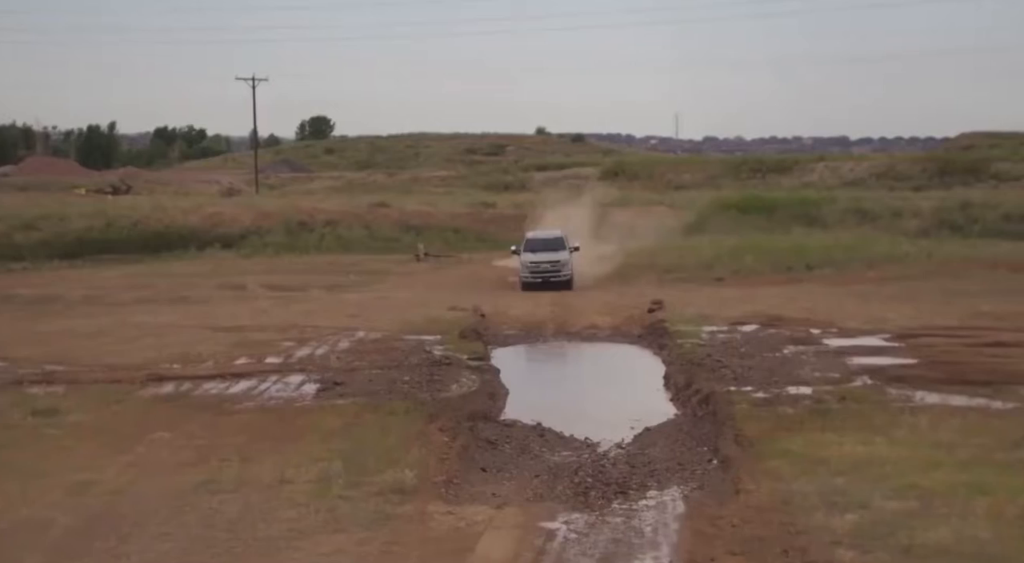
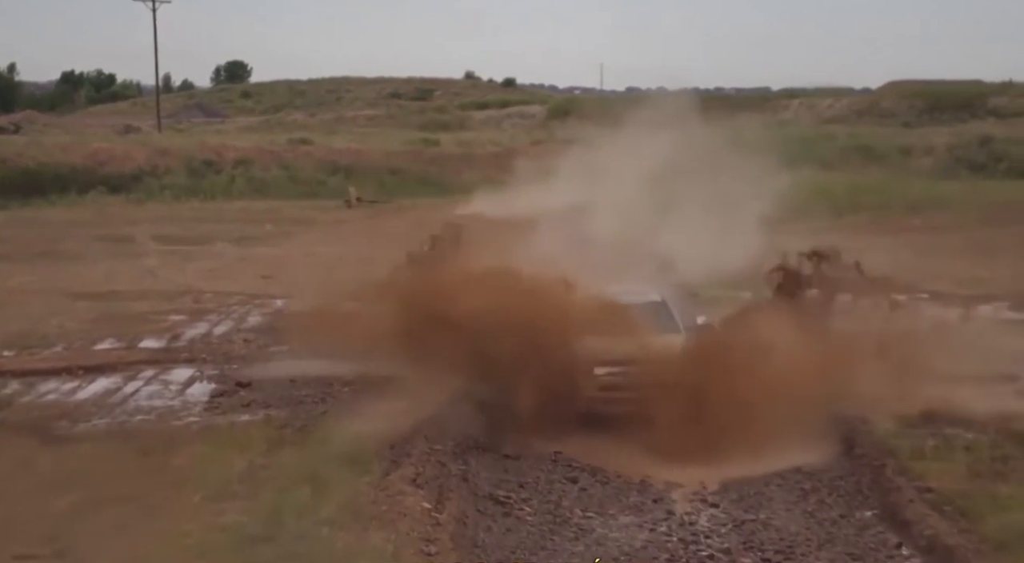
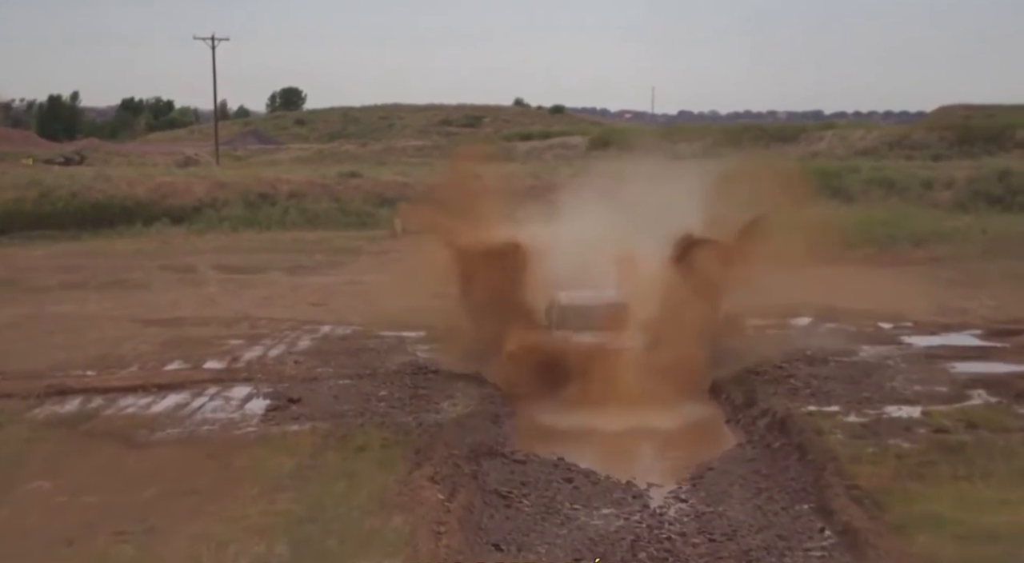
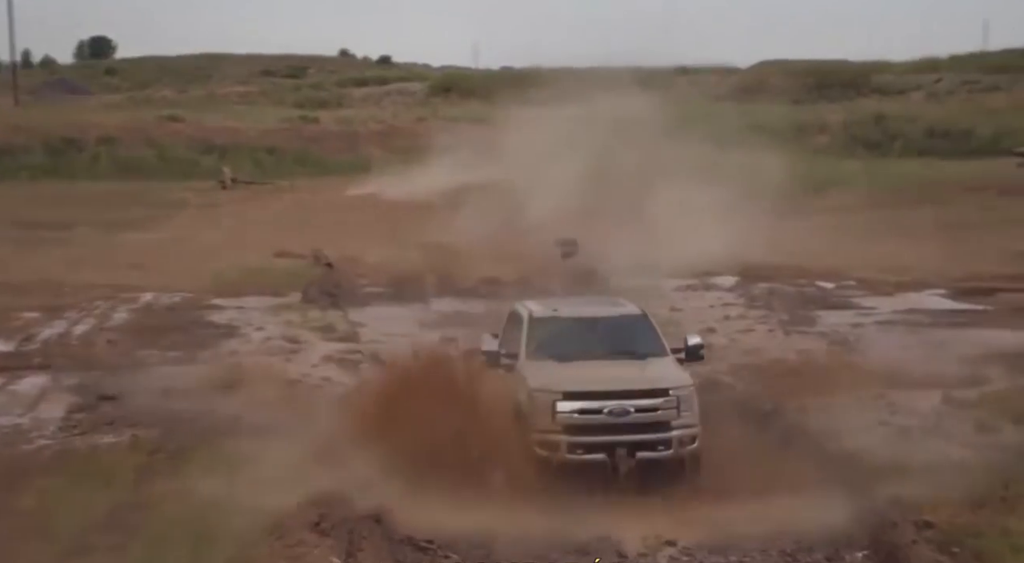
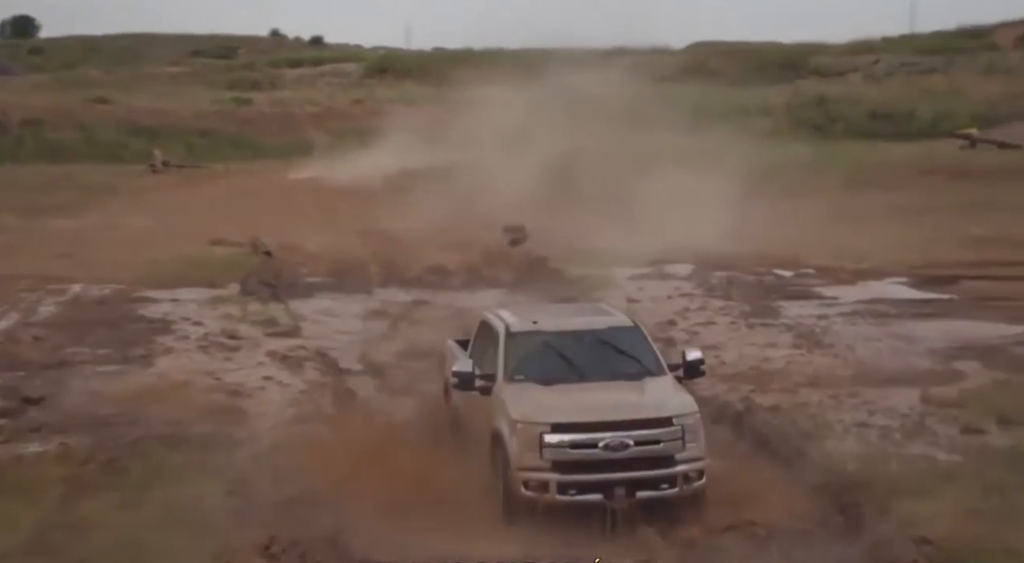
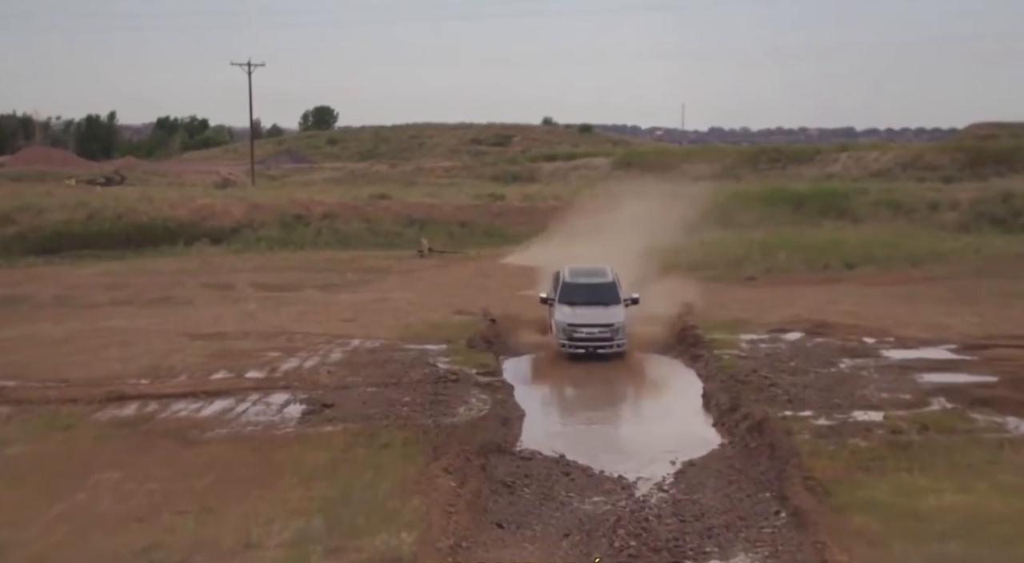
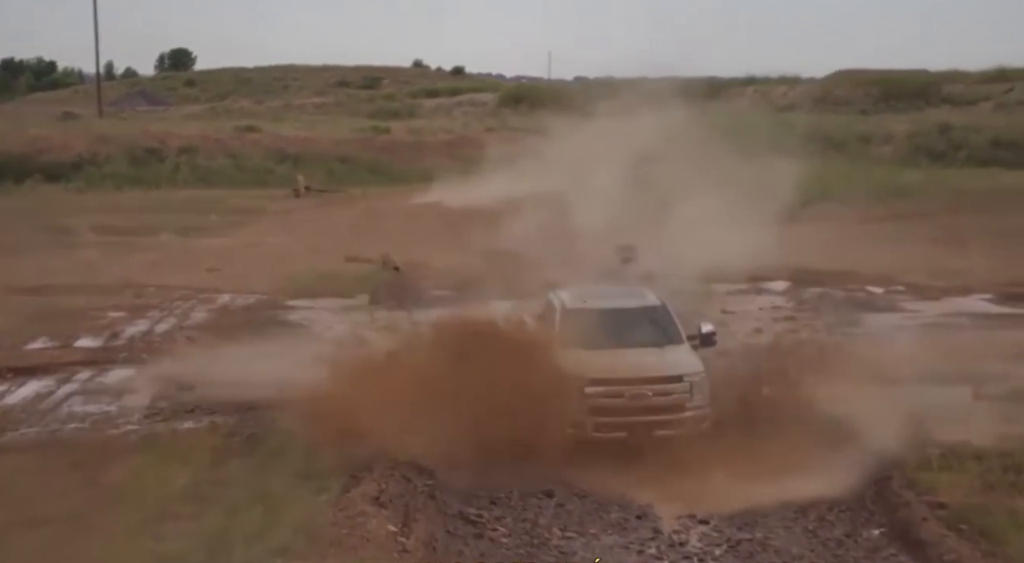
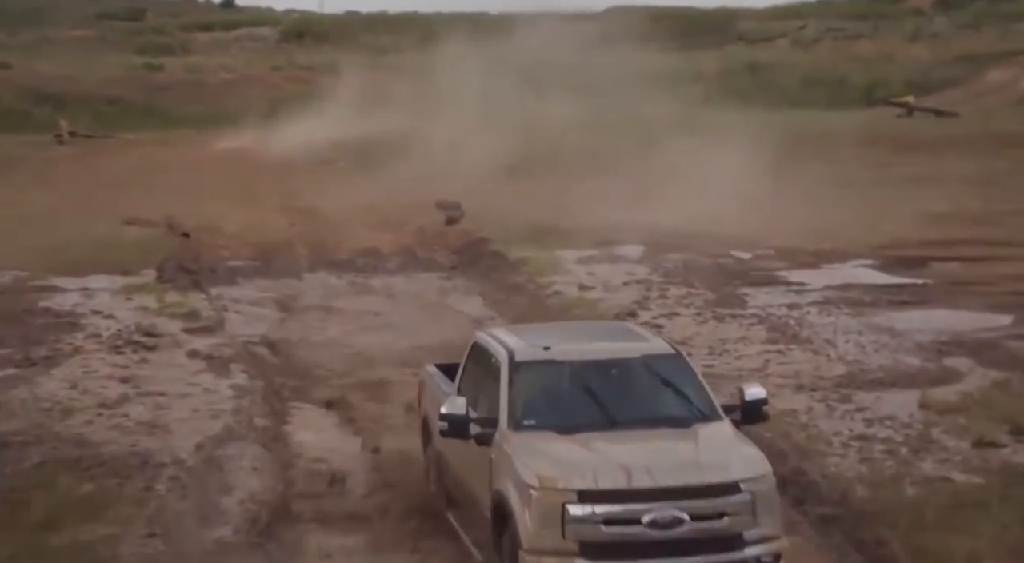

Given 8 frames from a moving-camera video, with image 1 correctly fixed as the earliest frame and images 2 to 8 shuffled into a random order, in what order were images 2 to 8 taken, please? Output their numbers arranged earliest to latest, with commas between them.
6, 3, 2, 7, 4, 5, 8
